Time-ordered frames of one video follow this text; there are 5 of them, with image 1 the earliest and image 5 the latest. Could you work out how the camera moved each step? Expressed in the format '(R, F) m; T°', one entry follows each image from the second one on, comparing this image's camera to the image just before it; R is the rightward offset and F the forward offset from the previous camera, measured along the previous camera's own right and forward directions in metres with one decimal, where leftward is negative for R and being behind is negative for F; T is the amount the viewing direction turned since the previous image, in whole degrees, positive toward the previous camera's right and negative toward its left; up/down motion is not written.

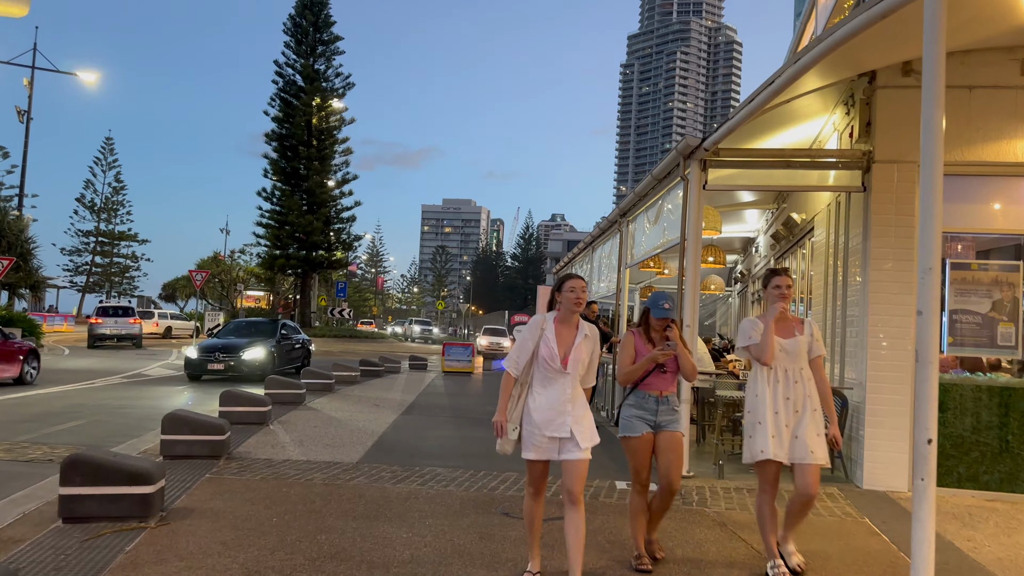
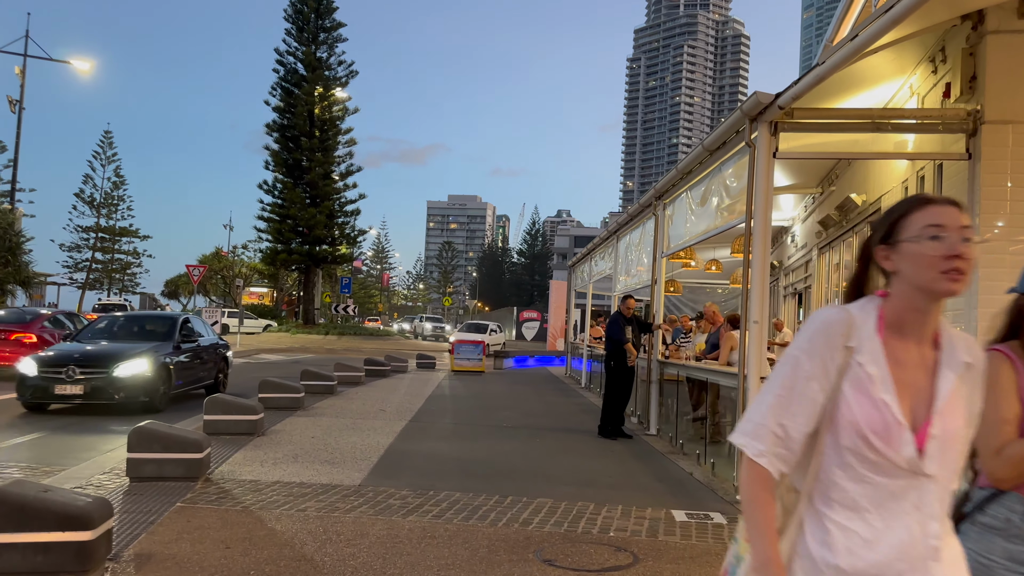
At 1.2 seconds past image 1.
(-0.2, +1.2) m; 0°
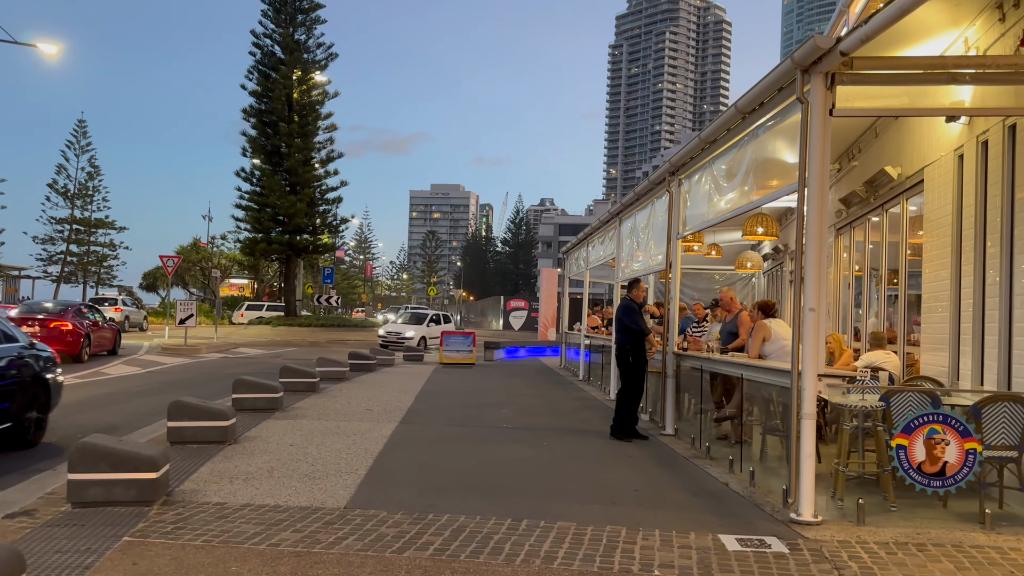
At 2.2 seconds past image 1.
(-0.2, +1.0) m; +1°
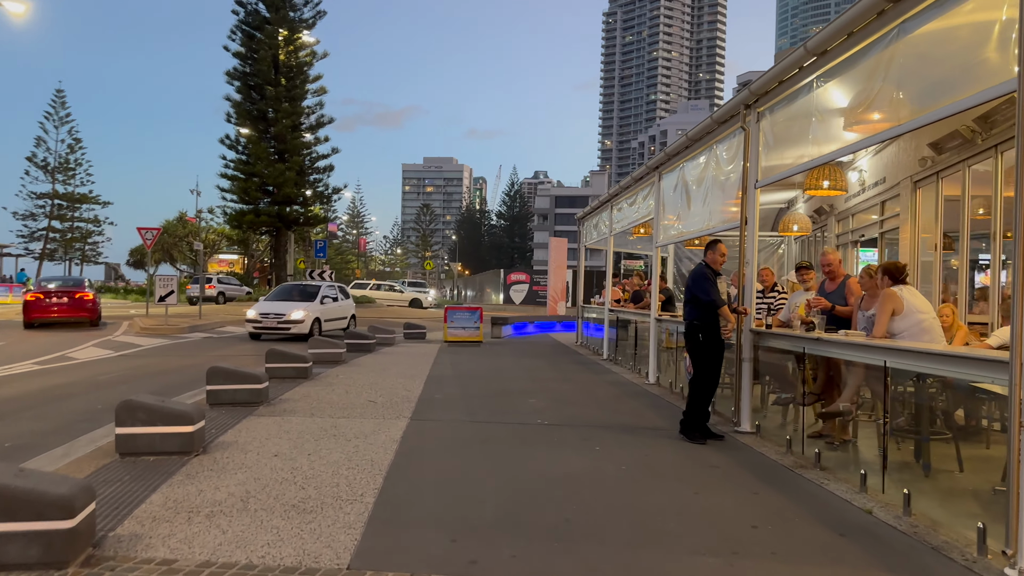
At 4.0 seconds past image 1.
(-0.4, +1.7) m; 0°
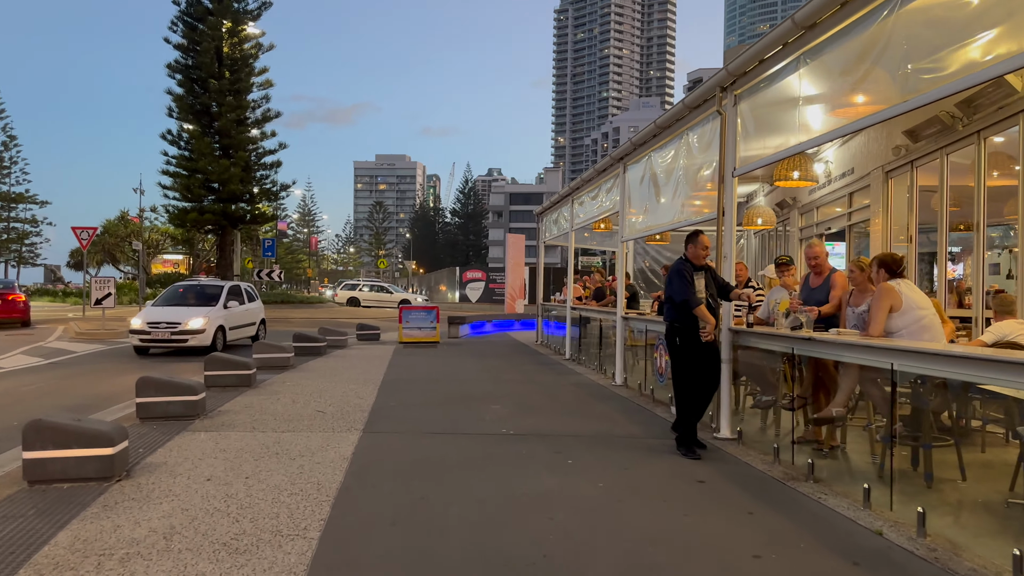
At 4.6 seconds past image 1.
(-0.1, +0.6) m; +3°
